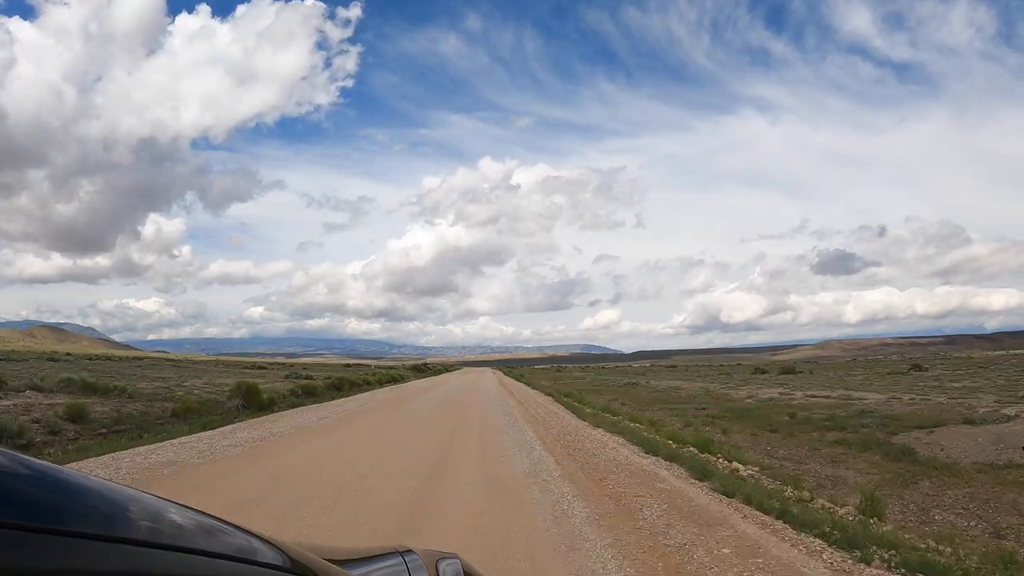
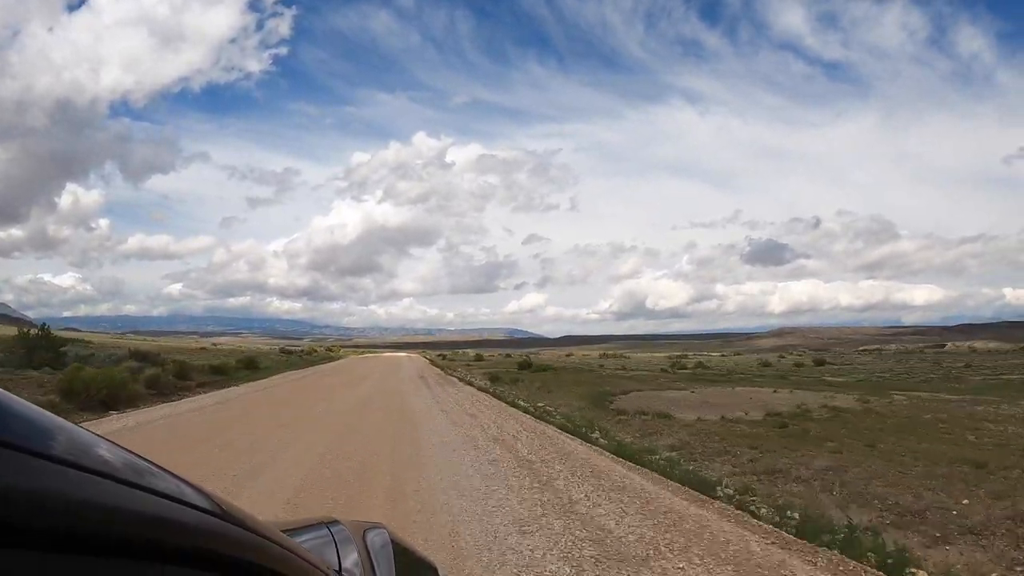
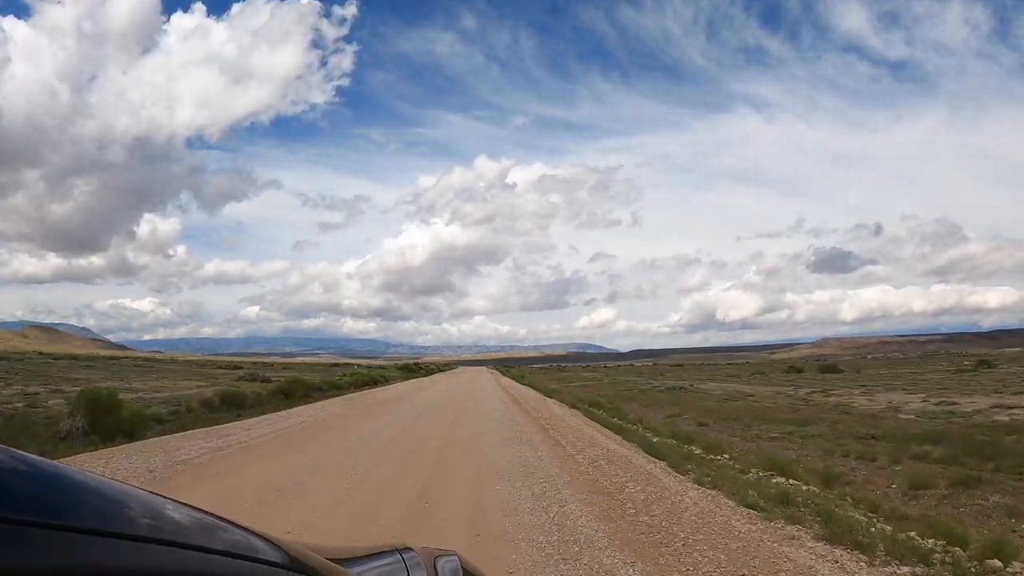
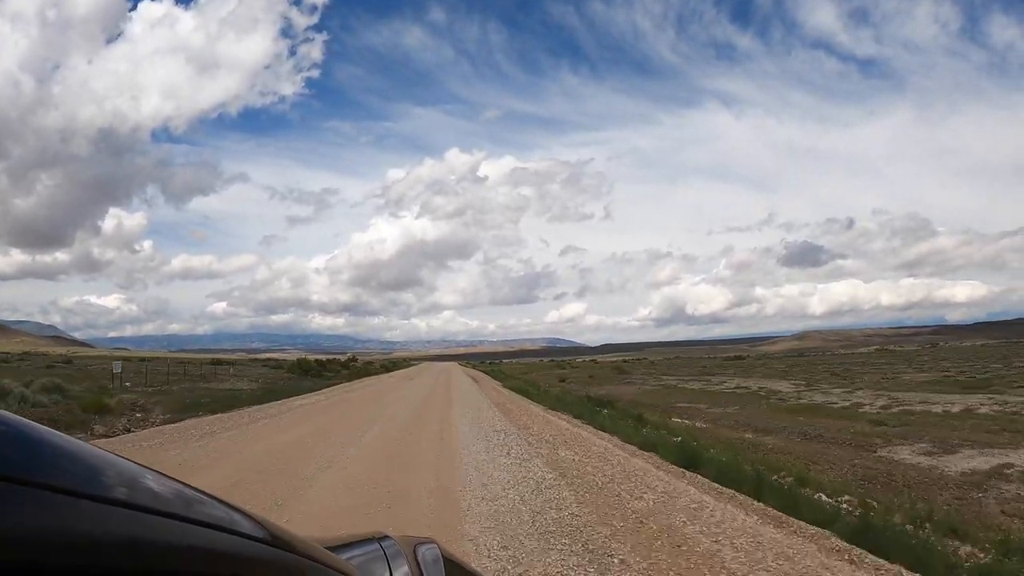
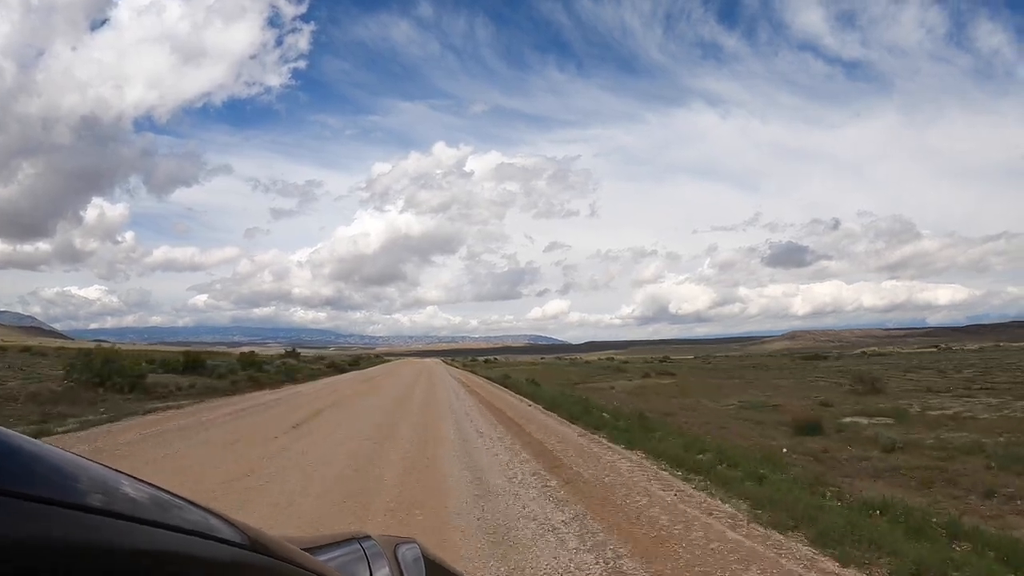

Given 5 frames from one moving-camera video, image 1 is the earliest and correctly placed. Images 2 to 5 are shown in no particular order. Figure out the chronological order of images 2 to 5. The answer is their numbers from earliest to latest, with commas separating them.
3, 4, 5, 2
